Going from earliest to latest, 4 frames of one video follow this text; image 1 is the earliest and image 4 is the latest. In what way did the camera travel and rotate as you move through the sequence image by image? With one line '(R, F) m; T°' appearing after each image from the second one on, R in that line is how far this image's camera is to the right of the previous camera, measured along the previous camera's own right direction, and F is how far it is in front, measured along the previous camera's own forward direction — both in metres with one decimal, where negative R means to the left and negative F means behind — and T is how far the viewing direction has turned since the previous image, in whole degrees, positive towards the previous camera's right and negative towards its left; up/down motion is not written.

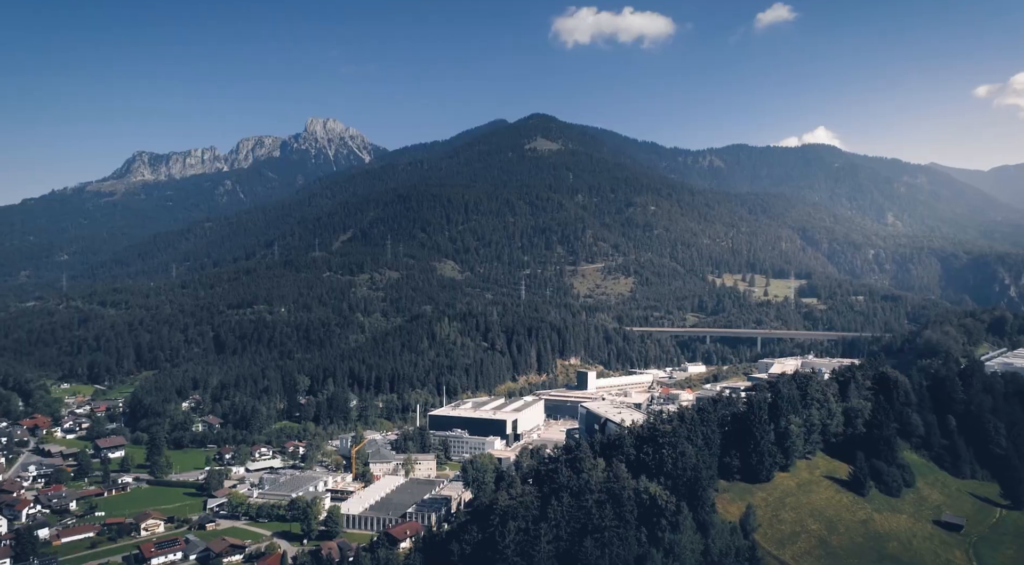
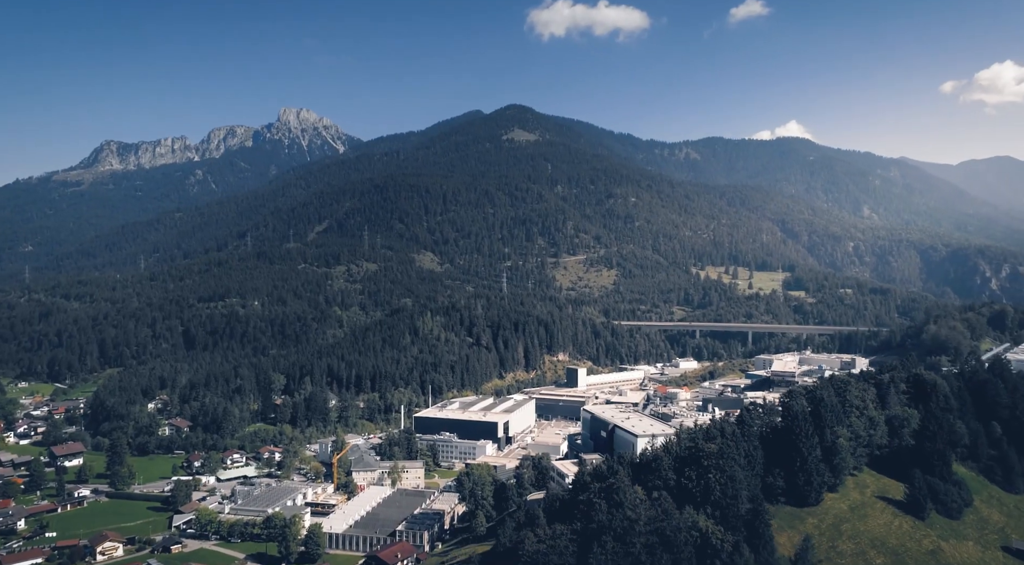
(-1.9, +5.8) m; +2°
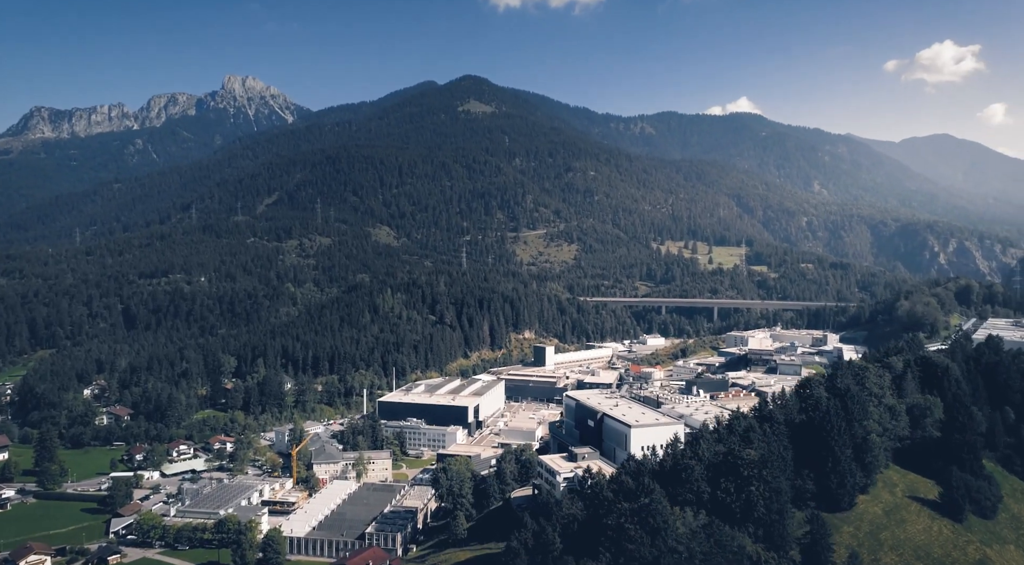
(-1.9, +5.3) m; +4°
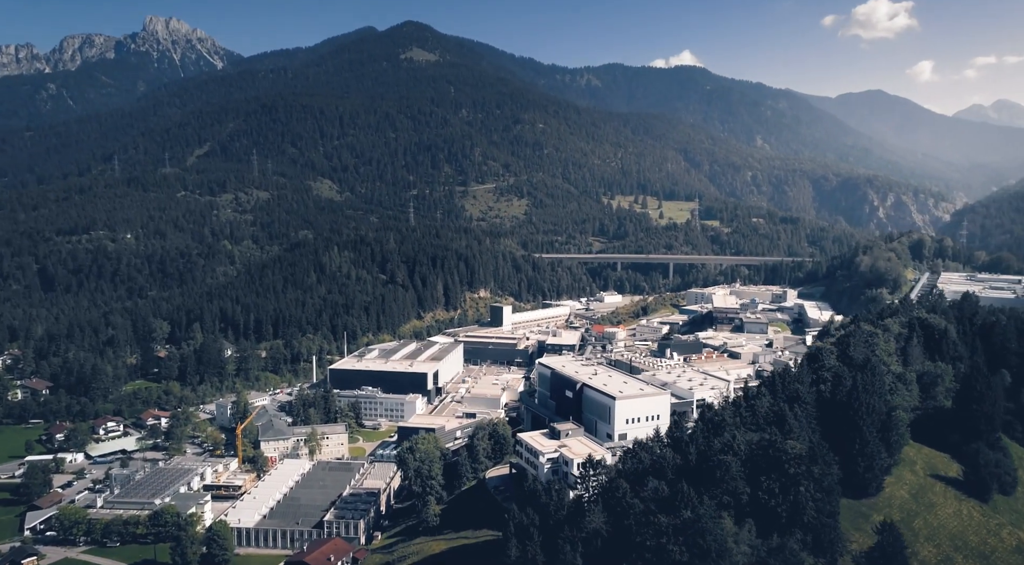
(-1.7, +5.1) m; +4°
